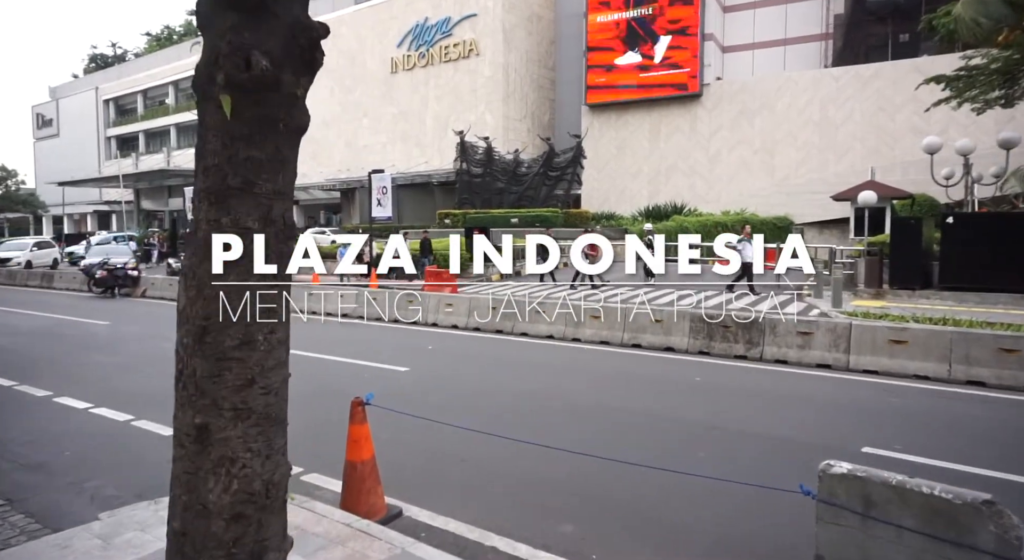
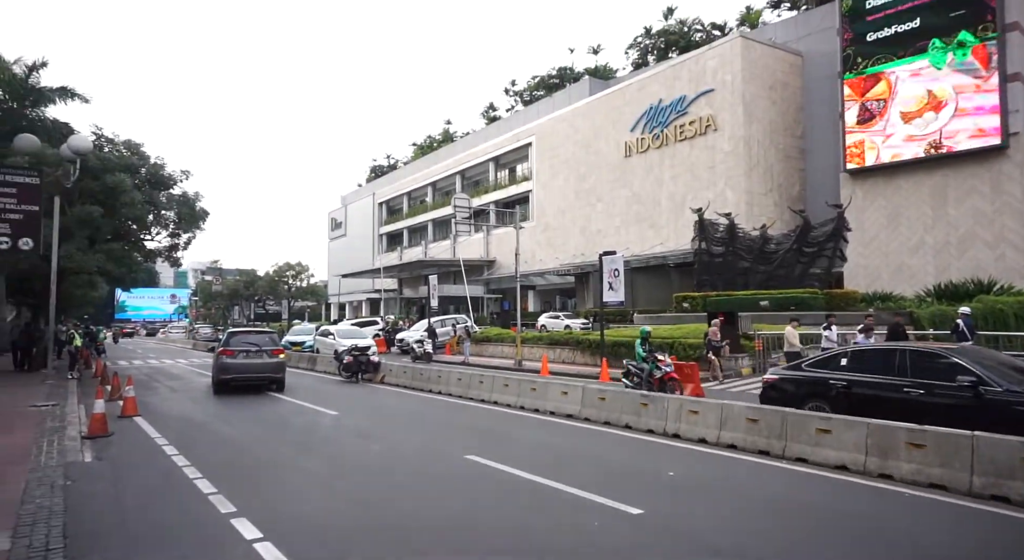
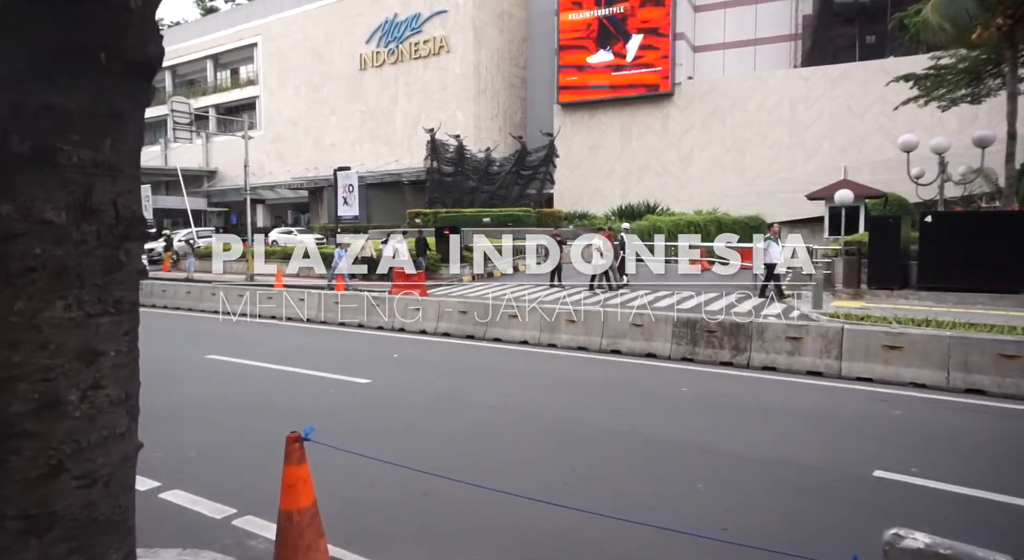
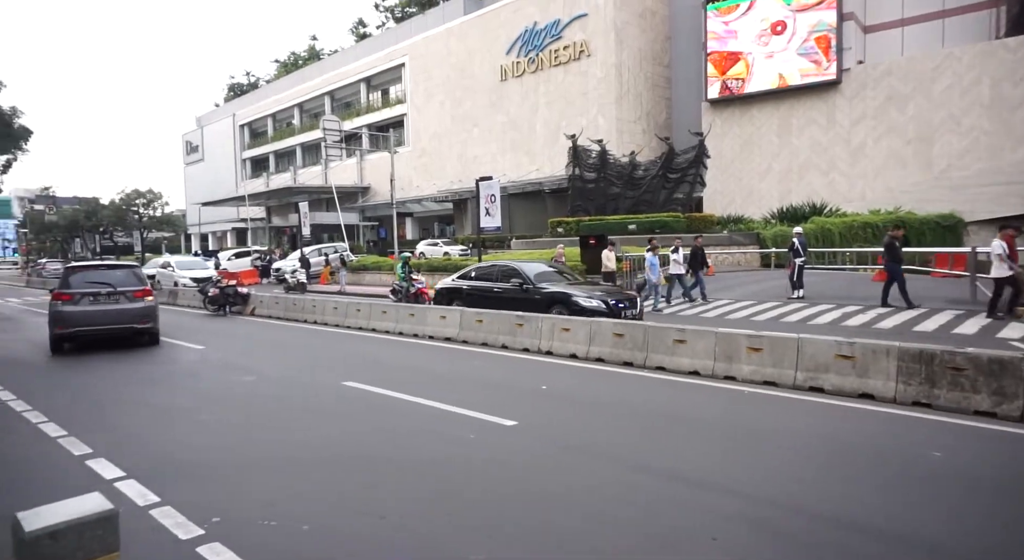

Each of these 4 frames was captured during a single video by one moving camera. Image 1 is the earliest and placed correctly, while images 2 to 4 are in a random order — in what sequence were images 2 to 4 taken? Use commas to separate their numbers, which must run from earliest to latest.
3, 4, 2
